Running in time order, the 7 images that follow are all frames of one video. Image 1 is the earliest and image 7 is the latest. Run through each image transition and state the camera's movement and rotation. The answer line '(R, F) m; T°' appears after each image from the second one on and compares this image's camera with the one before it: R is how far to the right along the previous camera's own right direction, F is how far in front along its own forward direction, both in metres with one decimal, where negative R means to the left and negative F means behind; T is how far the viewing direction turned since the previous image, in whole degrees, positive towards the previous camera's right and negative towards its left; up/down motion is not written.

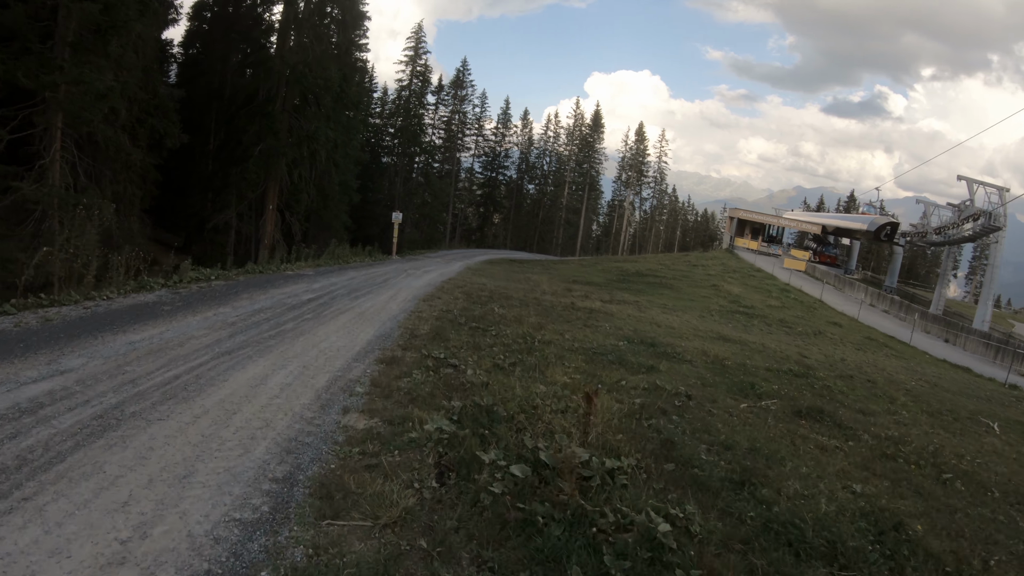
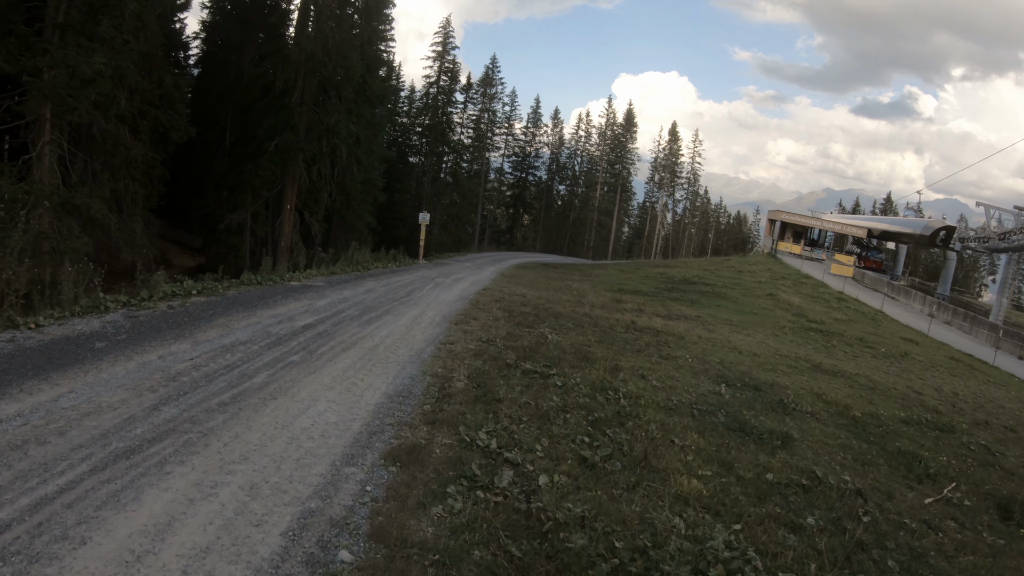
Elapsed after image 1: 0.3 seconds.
(-0.8, +3.6) m; -3°
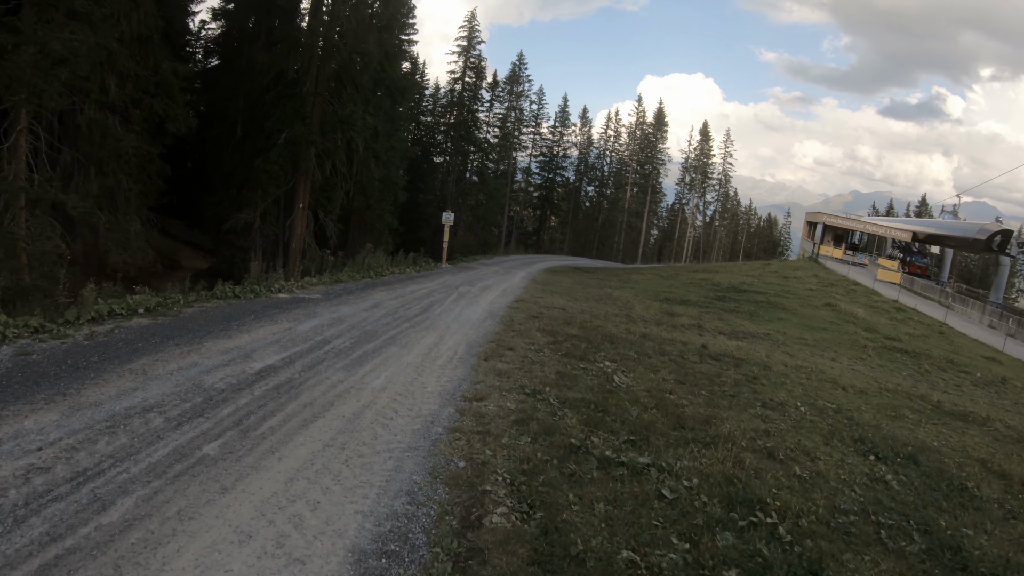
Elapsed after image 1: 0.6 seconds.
(-0.5, +3.3) m; -3°
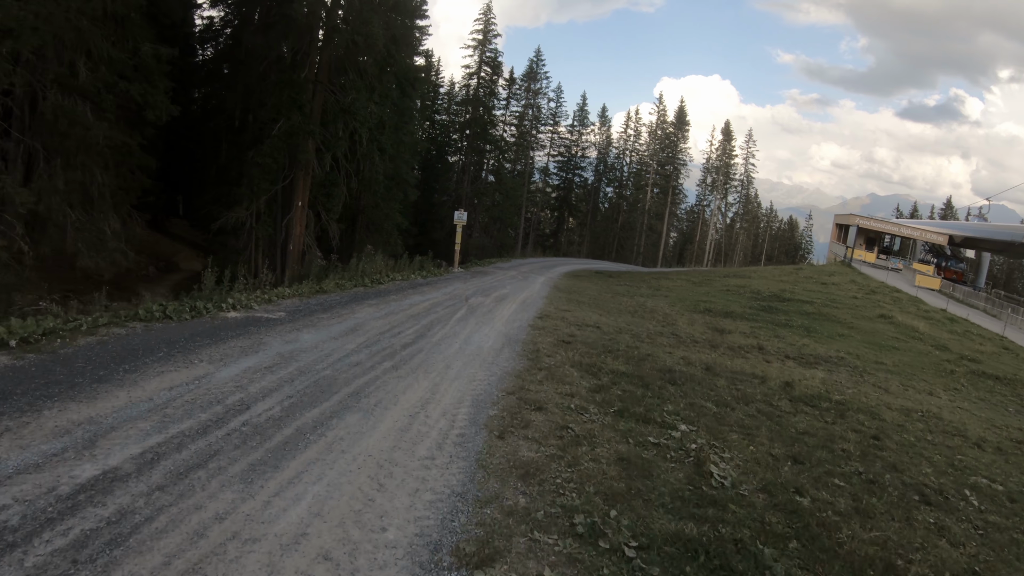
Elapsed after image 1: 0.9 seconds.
(-0.2, +3.1) m; -2°
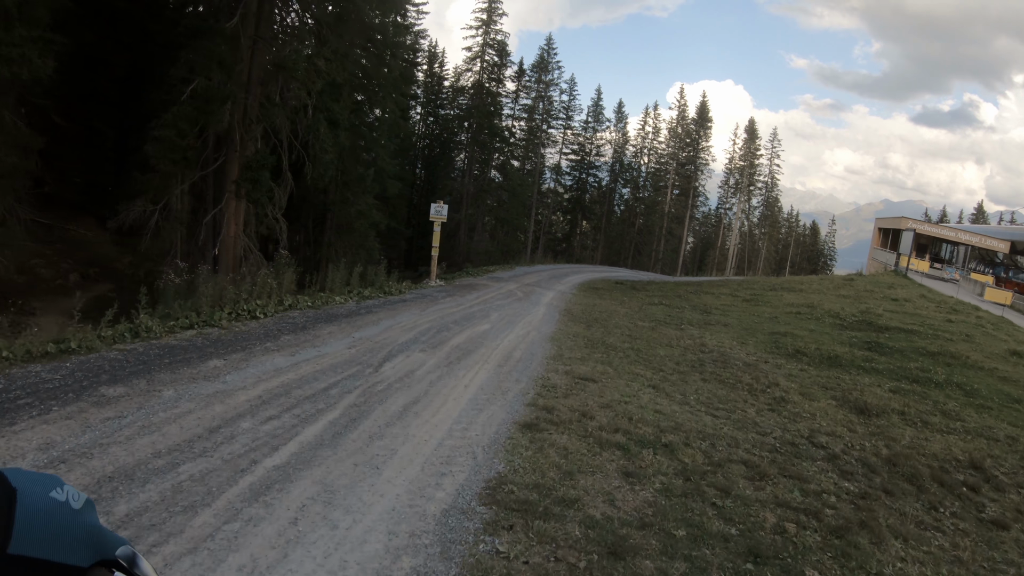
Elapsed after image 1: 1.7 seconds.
(+0.7, +7.3) m; -1°
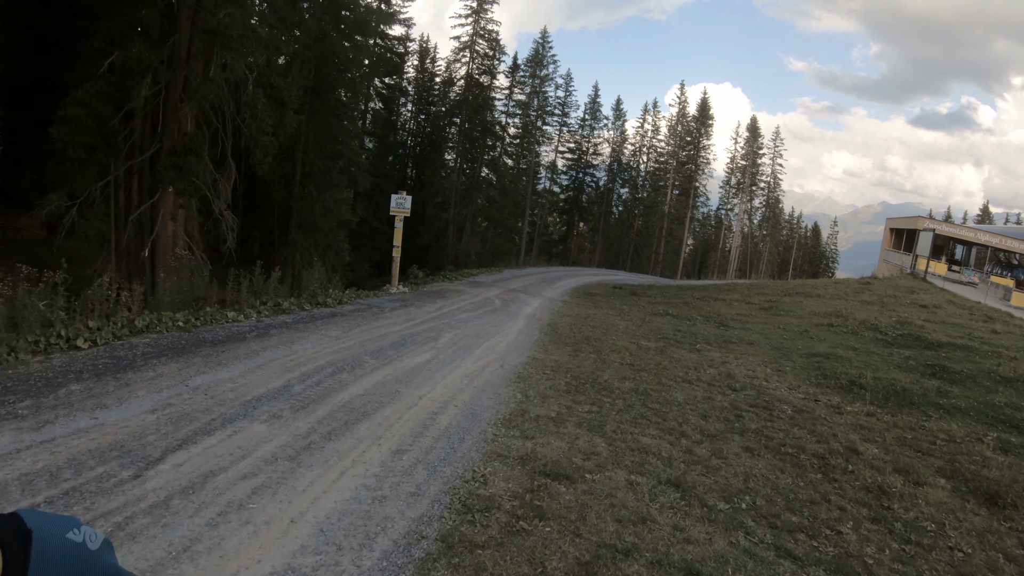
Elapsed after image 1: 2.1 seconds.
(+0.7, +3.2) m; 0°
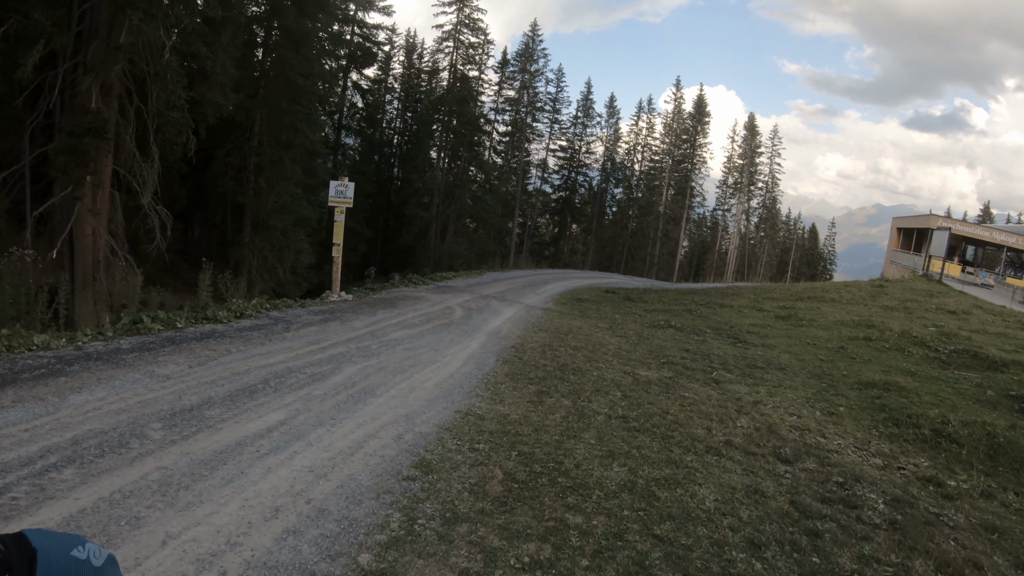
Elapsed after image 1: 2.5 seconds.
(+0.7, +3.0) m; +1°
